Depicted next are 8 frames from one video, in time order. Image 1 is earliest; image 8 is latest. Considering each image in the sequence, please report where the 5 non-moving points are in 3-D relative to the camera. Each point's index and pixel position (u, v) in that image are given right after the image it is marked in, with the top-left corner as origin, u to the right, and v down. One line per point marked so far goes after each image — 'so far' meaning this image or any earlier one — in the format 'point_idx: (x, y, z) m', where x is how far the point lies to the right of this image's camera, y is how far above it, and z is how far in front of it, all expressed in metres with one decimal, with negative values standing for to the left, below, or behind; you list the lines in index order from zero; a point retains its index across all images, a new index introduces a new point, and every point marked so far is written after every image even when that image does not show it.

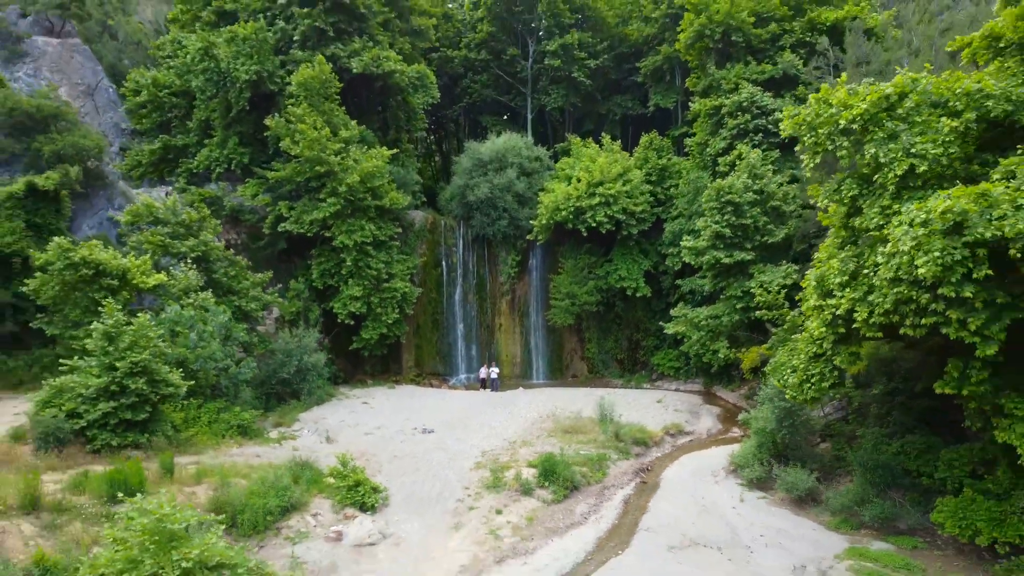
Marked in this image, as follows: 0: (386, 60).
0: (-2.8, +5.1, +18.5) m
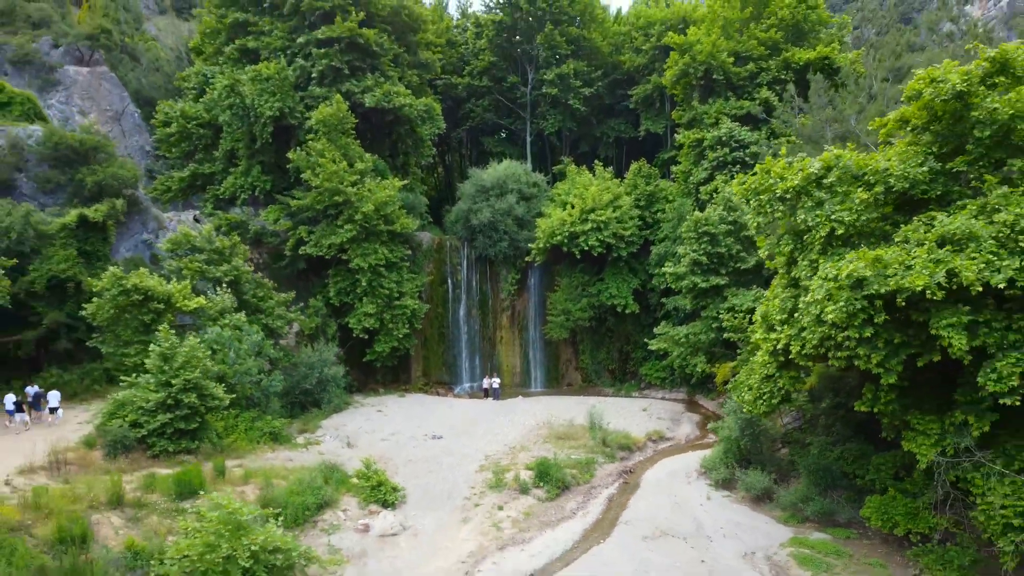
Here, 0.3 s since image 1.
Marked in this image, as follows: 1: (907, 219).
0: (-2.8, +4.7, +20.1) m
1: (+4.0, +0.7, +8.4) m
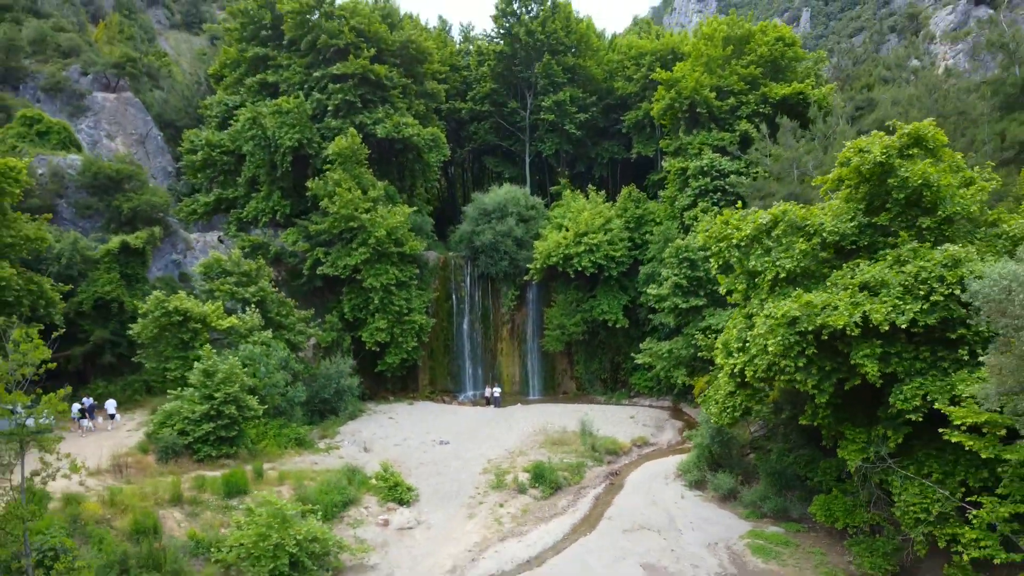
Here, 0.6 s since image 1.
0: (-2.8, +4.3, +21.8) m
1: (+4.0, +0.3, +10.0) m
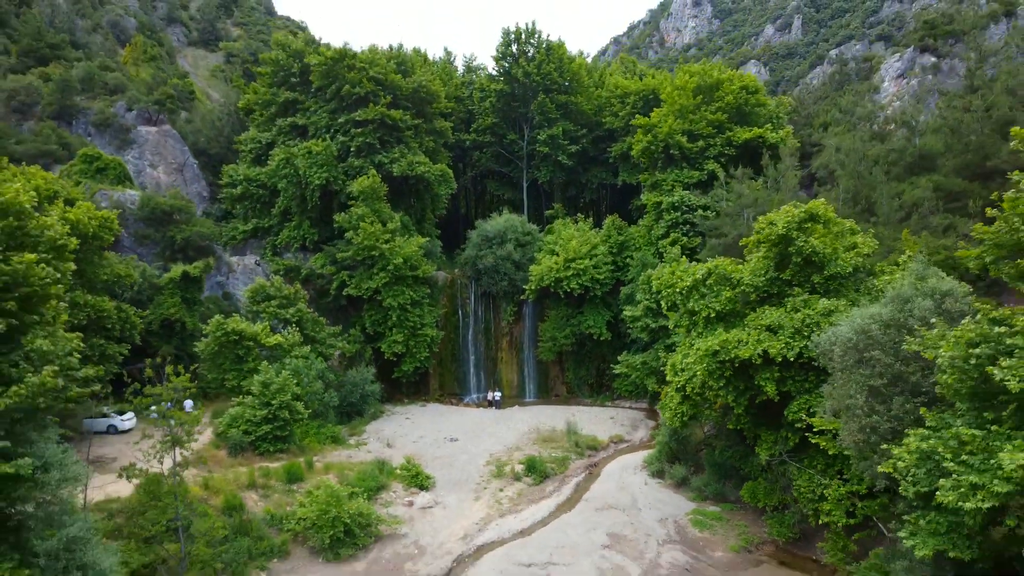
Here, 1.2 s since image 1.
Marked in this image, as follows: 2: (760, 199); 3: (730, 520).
0: (-2.9, +3.7, +25.1) m
1: (+3.9, -0.3, +13.3) m
2: (+6.0, +2.2, +19.9) m
3: (+3.7, -4.0, +14.2) m
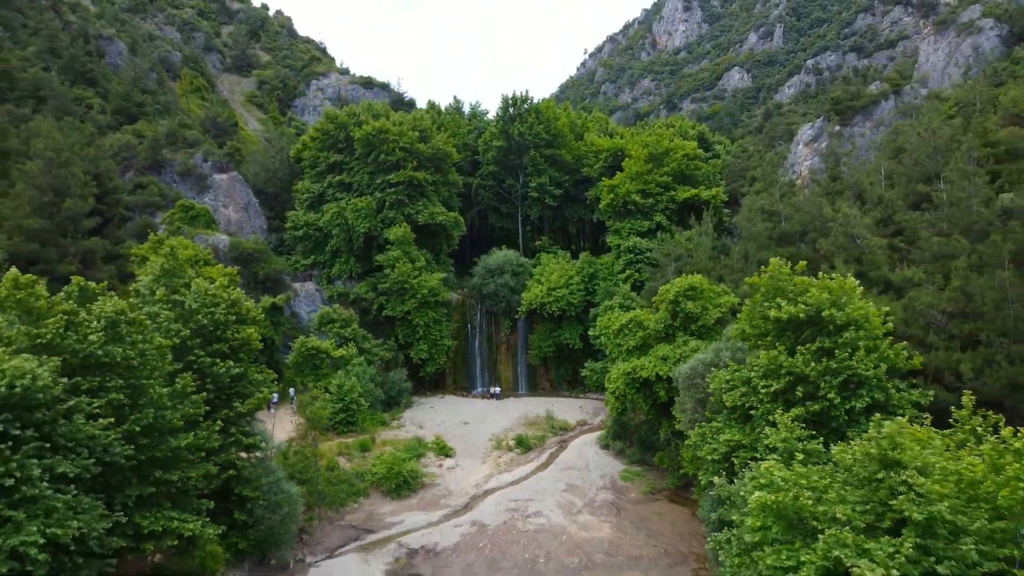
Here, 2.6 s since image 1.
0: (-3.0, +2.9, +33.0) m
1: (+3.8, -1.4, +21.3) m
2: (+5.8, +1.3, +27.8) m
3: (+3.6, -5.1, +22.3) m
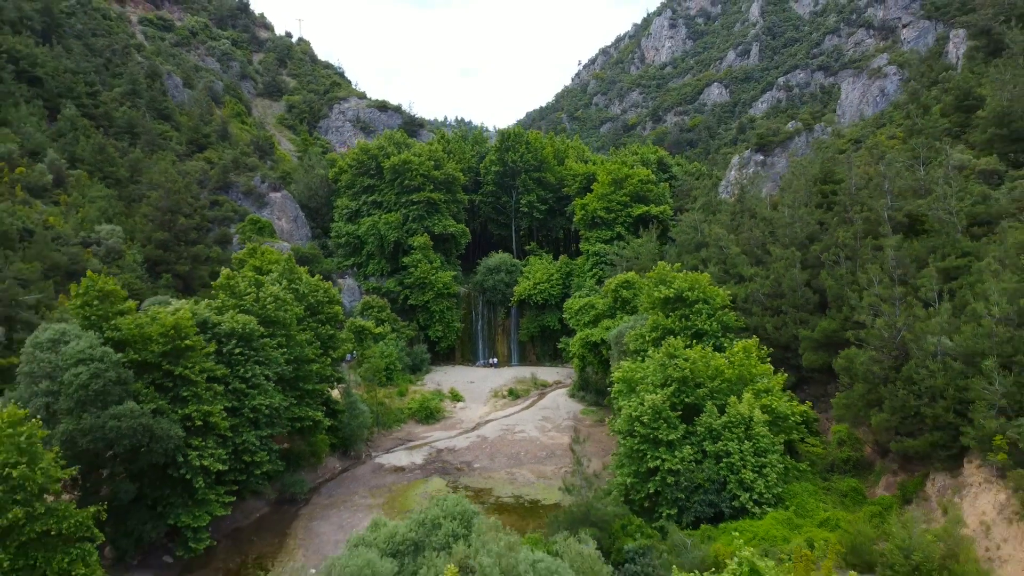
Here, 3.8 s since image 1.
0: (-3.3, +3.2, +42.8) m
1: (+3.5, -1.2, +31.1) m
2: (+5.5, +1.5, +37.6) m
3: (+3.3, -4.8, +32.0) m
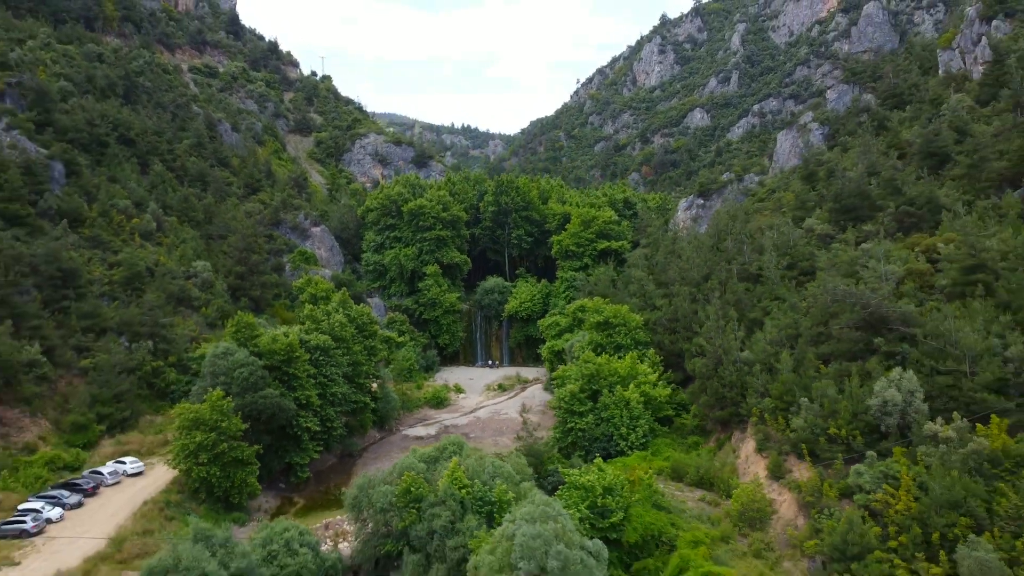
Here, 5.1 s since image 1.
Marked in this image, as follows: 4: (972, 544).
0: (-3.8, +2.0, +54.7) m
1: (+2.8, -2.4, +43.0) m
2: (+4.9, +0.3, +49.4) m
3: (+2.6, -6.0, +43.9) m
4: (+9.7, -5.4, +17.5) m
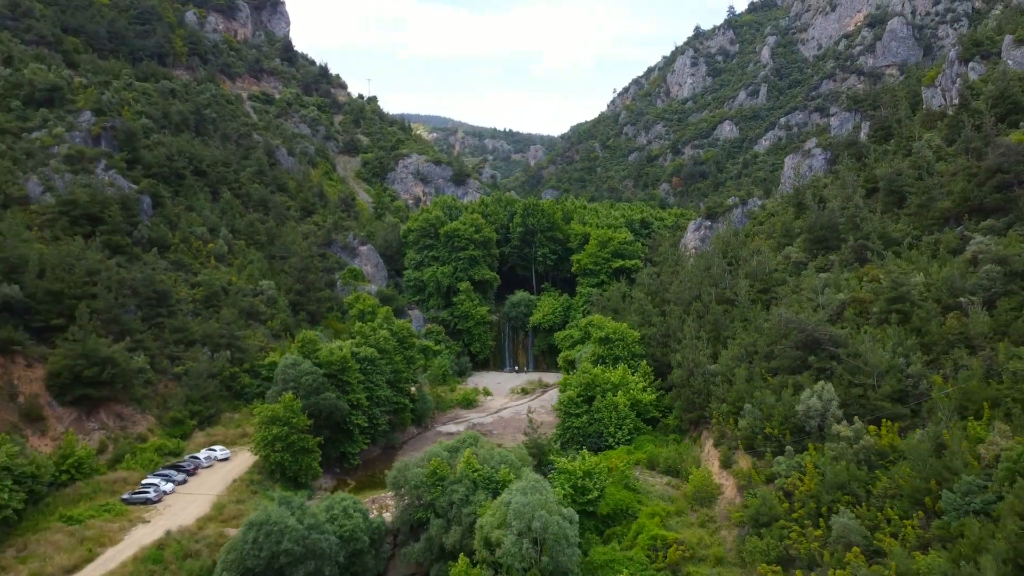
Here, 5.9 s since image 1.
0: (-2.0, +1.0, +61.6) m
1: (+4.0, -3.4, +49.5) m
2: (+6.4, -0.7, +55.9) m
3: (+3.9, -7.0, +50.5) m
4: (+9.5, -6.5, +23.8) m
